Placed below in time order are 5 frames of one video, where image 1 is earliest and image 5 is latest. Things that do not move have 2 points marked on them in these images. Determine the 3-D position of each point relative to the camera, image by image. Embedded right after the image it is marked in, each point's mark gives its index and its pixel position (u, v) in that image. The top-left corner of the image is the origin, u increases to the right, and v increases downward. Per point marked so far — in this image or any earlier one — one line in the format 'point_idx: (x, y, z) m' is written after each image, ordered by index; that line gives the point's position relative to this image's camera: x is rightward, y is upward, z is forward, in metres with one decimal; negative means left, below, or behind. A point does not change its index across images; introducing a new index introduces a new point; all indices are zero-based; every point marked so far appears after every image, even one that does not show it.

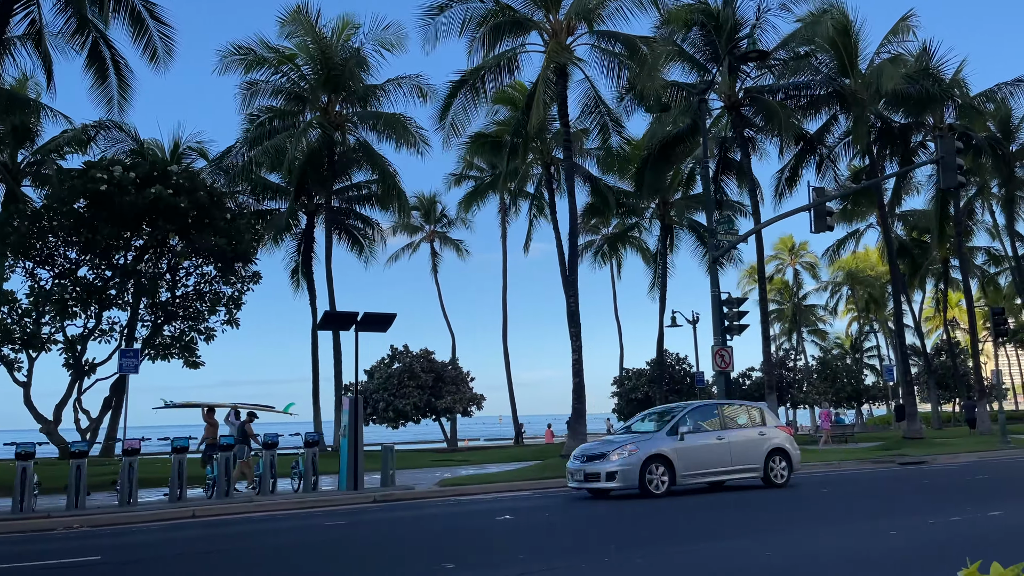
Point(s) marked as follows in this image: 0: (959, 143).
0: (+9.3, +3.0, +16.7) m
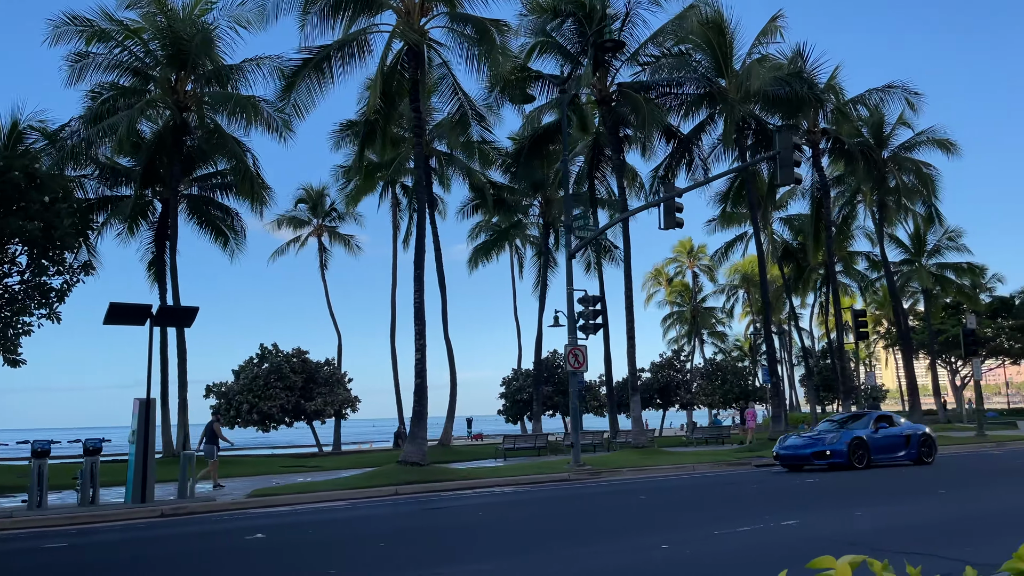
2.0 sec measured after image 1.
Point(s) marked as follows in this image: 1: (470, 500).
0: (+5.8, +3.0, +16.3) m
1: (-0.9, -4.1, +15.2) m
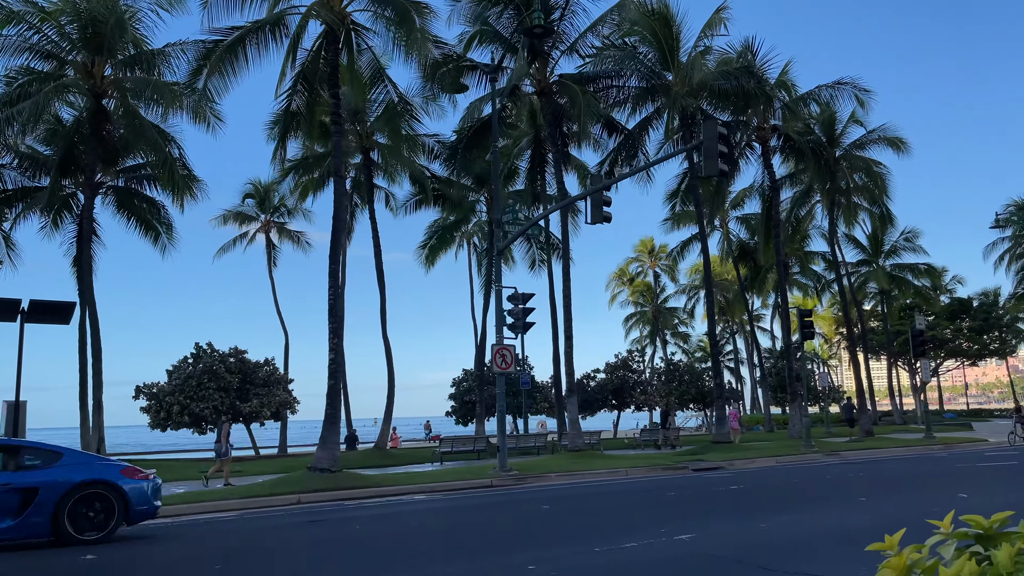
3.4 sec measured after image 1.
0: (+4.1, +3.1, +15.5) m
1: (-2.6, -4.0, +14.3) m
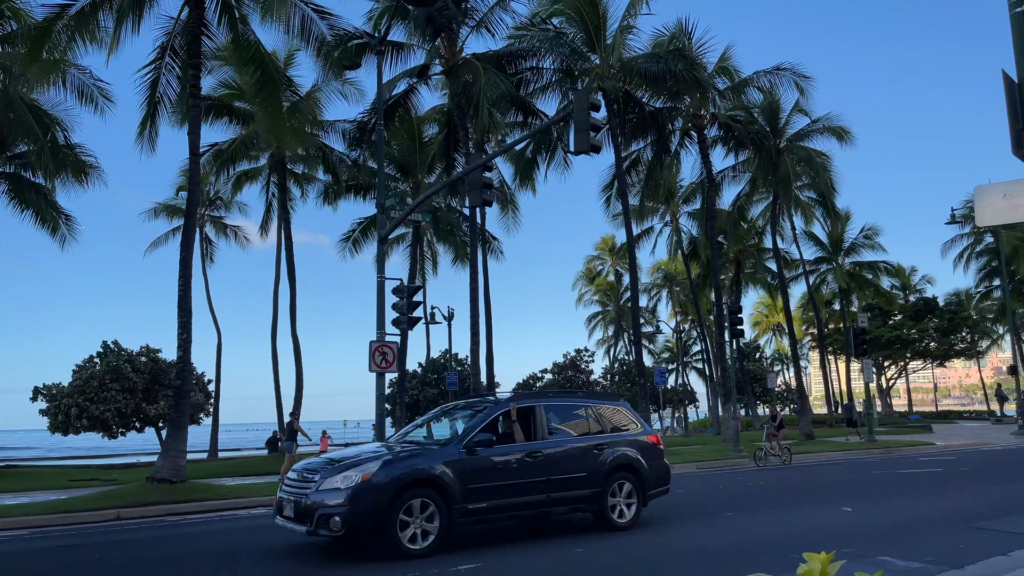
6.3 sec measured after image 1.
0: (+1.5, +3.3, +13.9) m
1: (-5.2, -3.8, +12.5) m
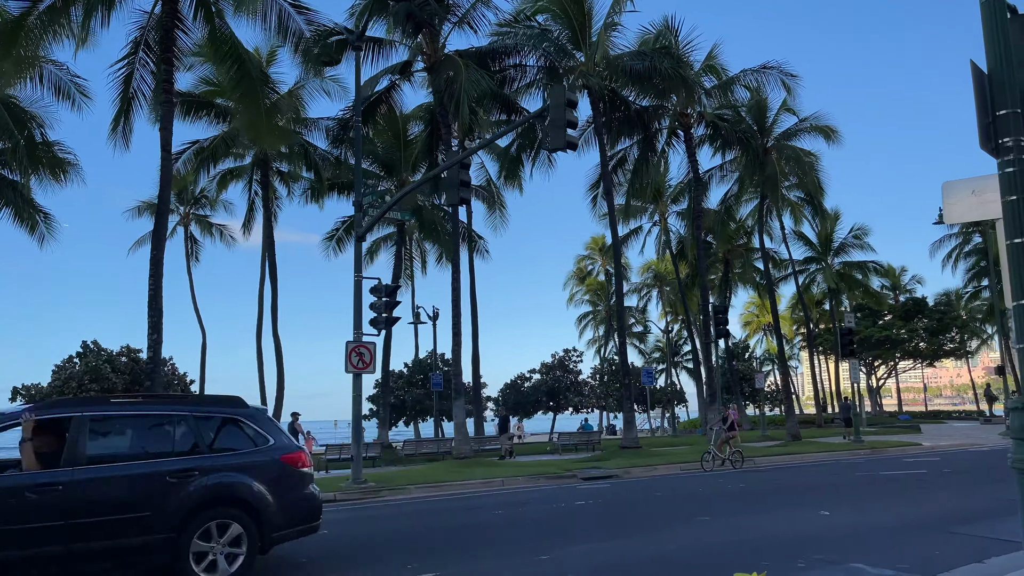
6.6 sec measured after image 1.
0: (+1.0, +3.3, +13.7) m
1: (-5.6, -3.8, +12.2) m
